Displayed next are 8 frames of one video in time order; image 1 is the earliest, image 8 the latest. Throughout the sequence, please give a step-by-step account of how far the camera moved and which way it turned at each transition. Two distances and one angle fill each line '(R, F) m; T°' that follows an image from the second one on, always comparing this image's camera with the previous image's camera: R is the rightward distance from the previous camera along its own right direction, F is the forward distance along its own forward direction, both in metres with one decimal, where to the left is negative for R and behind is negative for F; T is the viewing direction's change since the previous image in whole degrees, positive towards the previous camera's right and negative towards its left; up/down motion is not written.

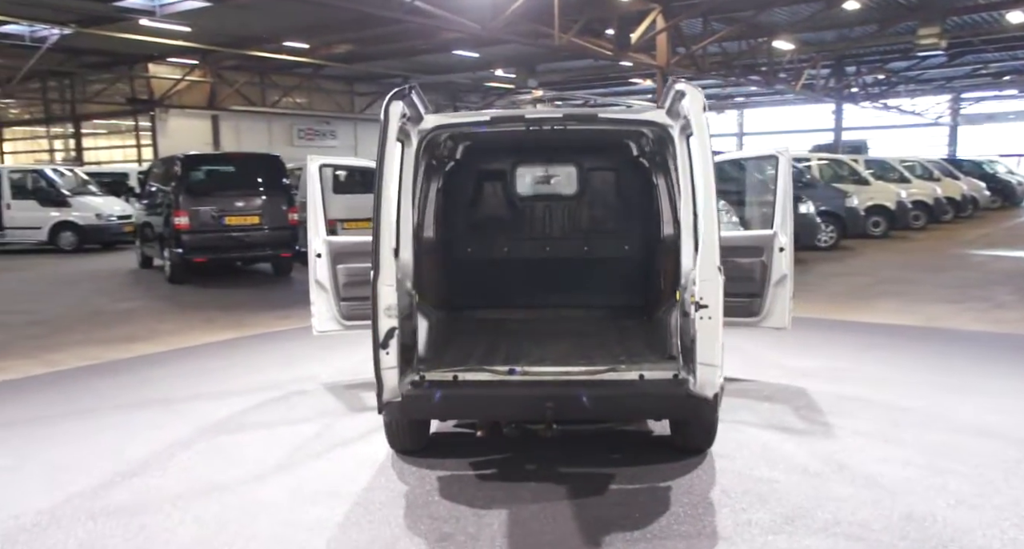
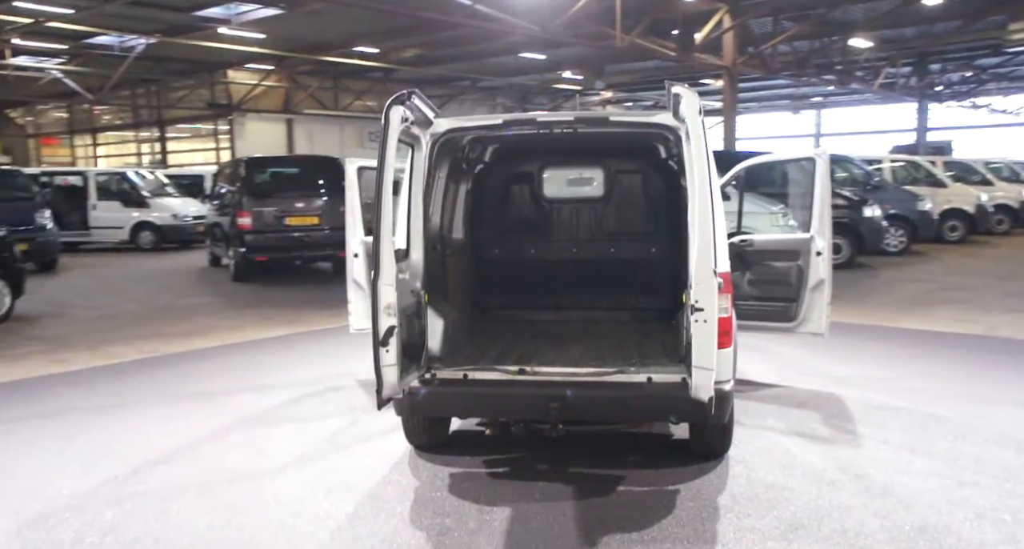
(+0.3, 0.0) m; -5°
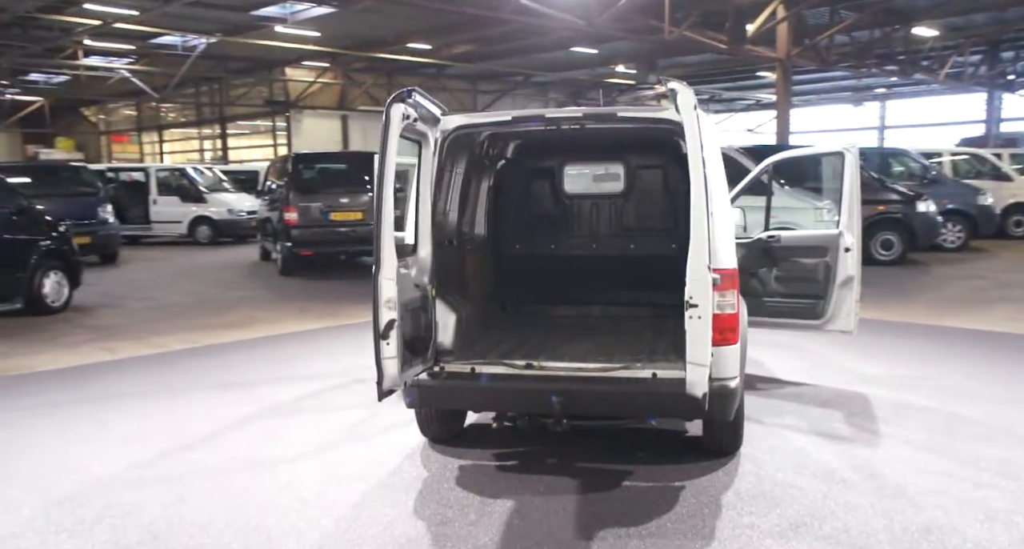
(+0.2, 0.0) m; -4°
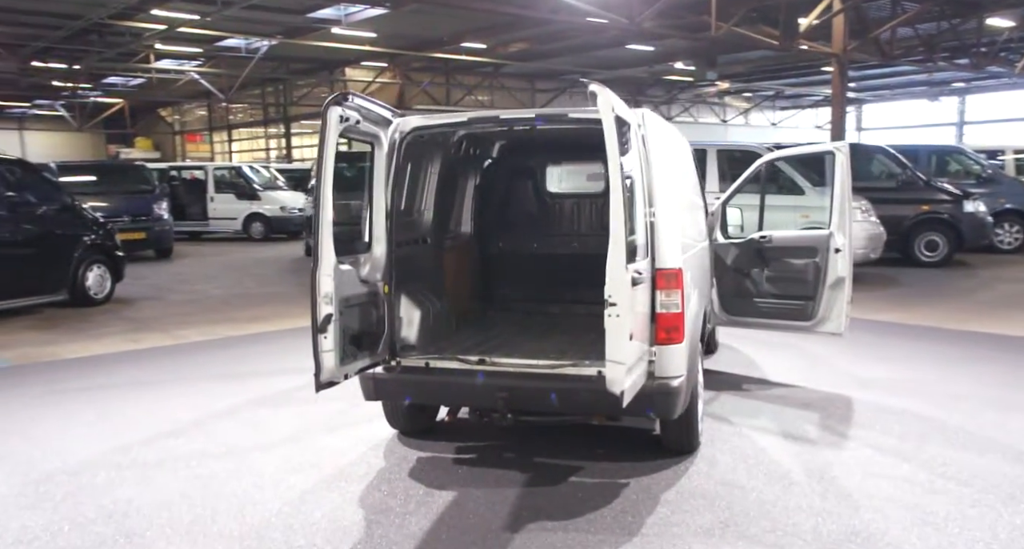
(+0.5, -0.1) m; -4°
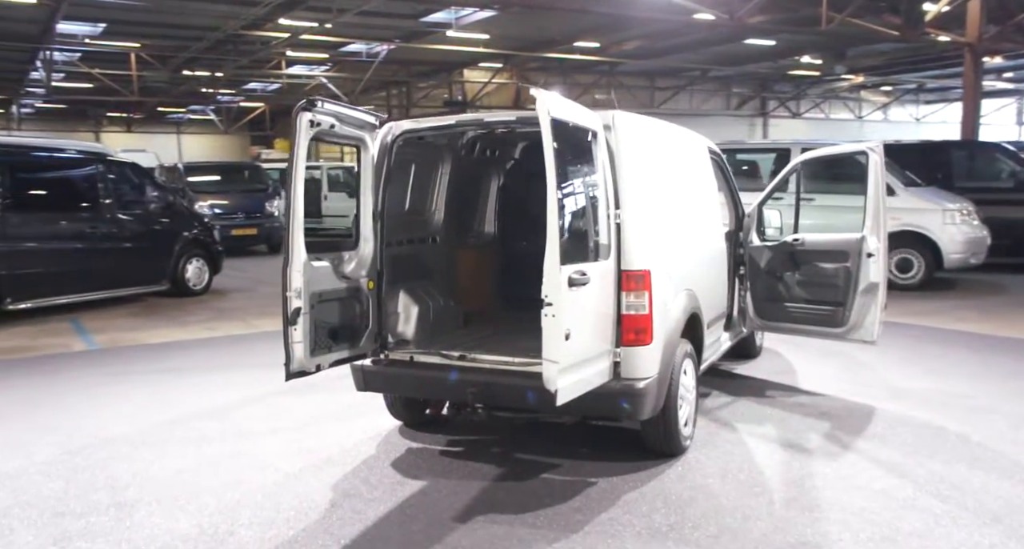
(+0.7, 0.0) m; -8°
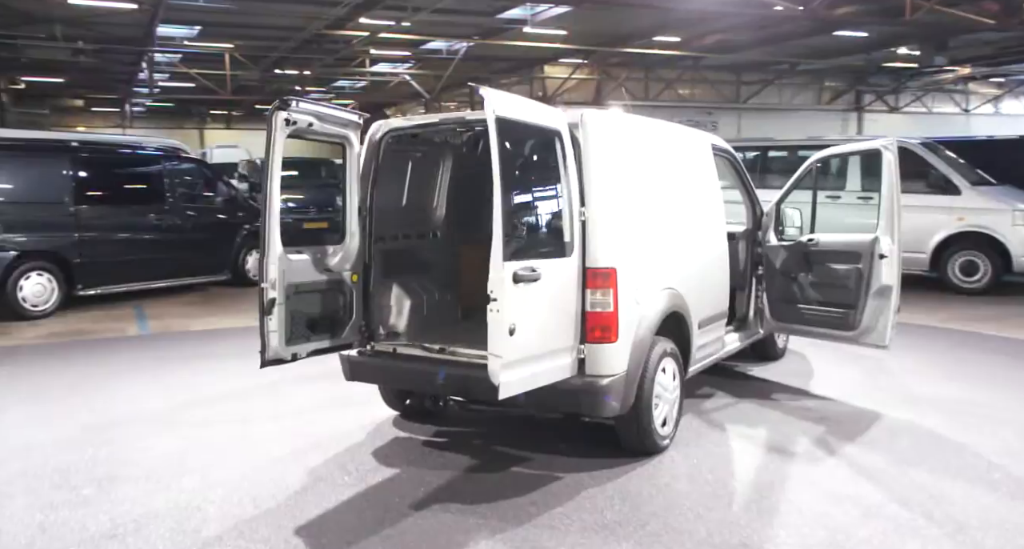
(+0.5, 0.0) m; -6°
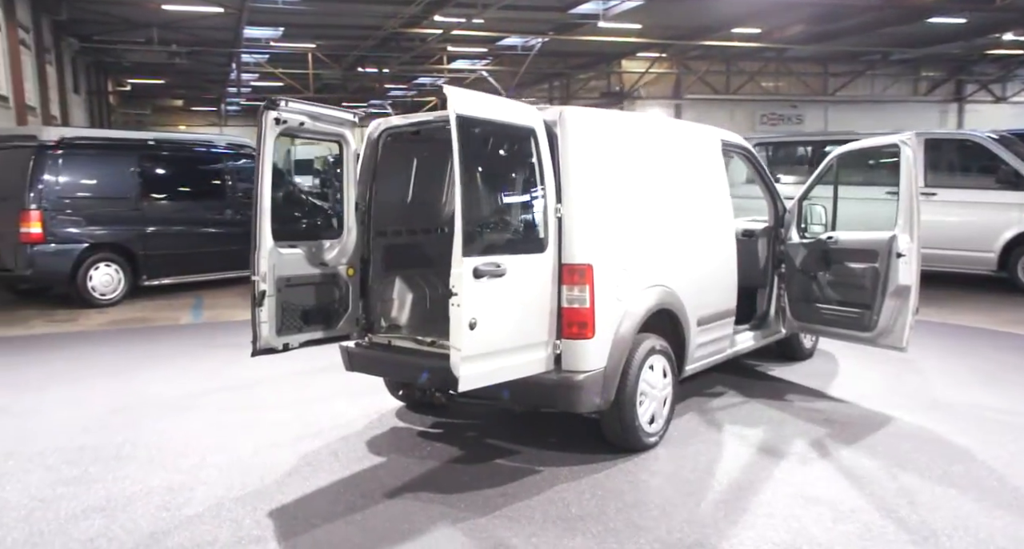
(+0.4, 0.0) m; -6°
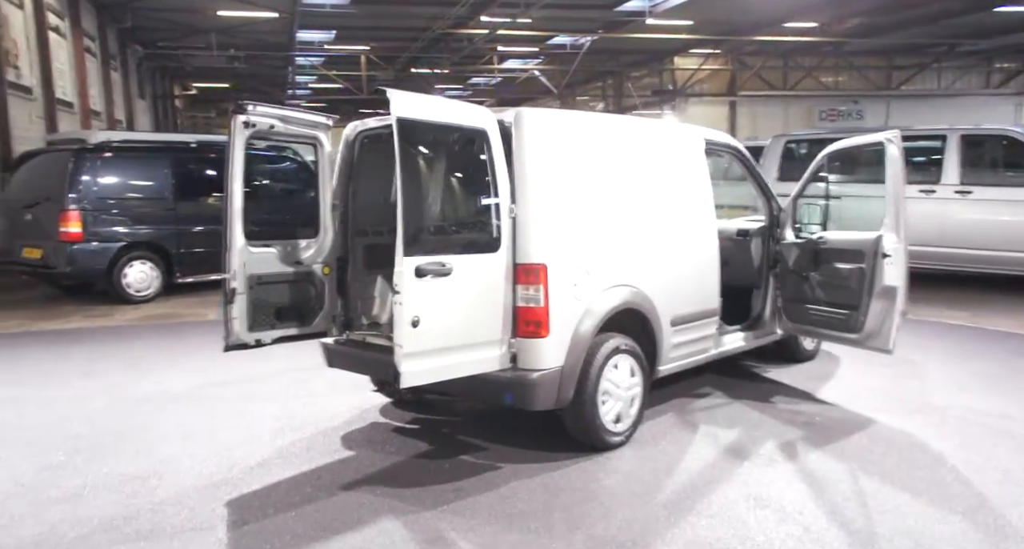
(+0.4, 0.0) m; -4°
